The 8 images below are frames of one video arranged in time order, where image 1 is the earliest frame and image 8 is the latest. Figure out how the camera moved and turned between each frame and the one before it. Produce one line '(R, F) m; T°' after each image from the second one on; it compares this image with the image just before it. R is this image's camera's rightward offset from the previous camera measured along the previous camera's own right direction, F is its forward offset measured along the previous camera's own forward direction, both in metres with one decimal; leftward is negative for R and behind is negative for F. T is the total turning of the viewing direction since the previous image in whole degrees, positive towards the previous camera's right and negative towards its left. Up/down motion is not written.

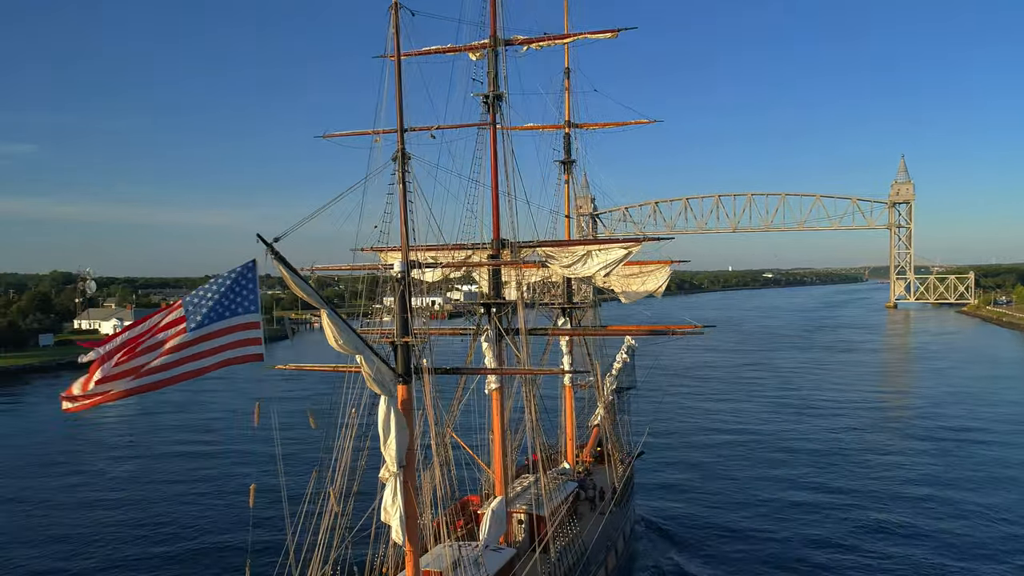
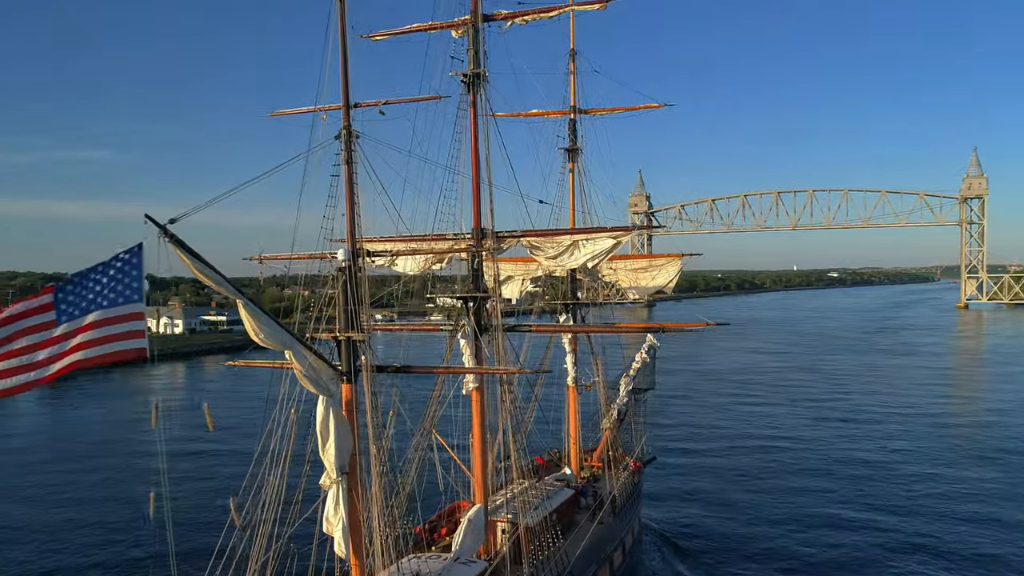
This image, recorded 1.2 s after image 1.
(+1.5, +1.1) m; -4°
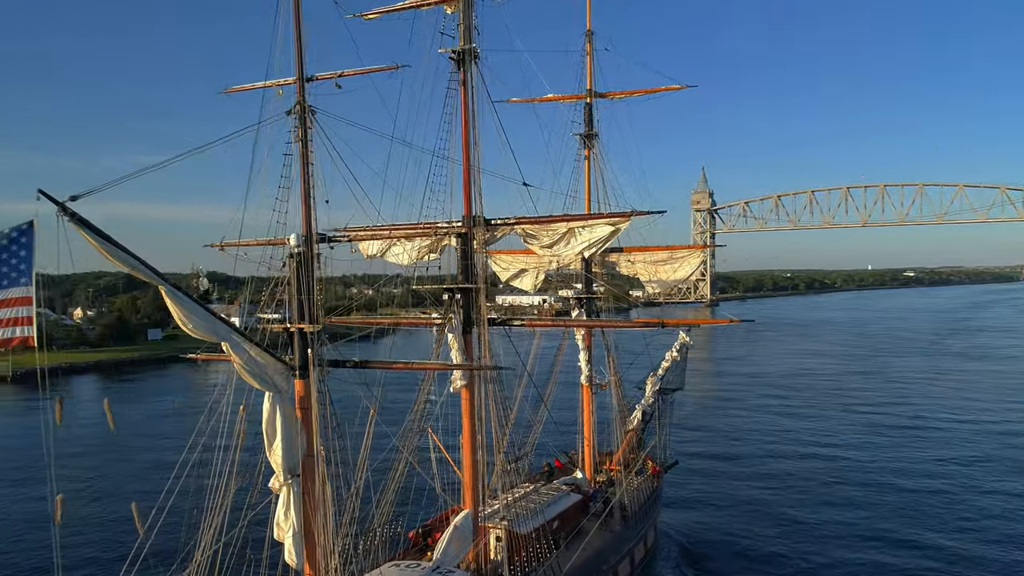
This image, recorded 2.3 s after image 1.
(+1.3, +1.0) m; -5°
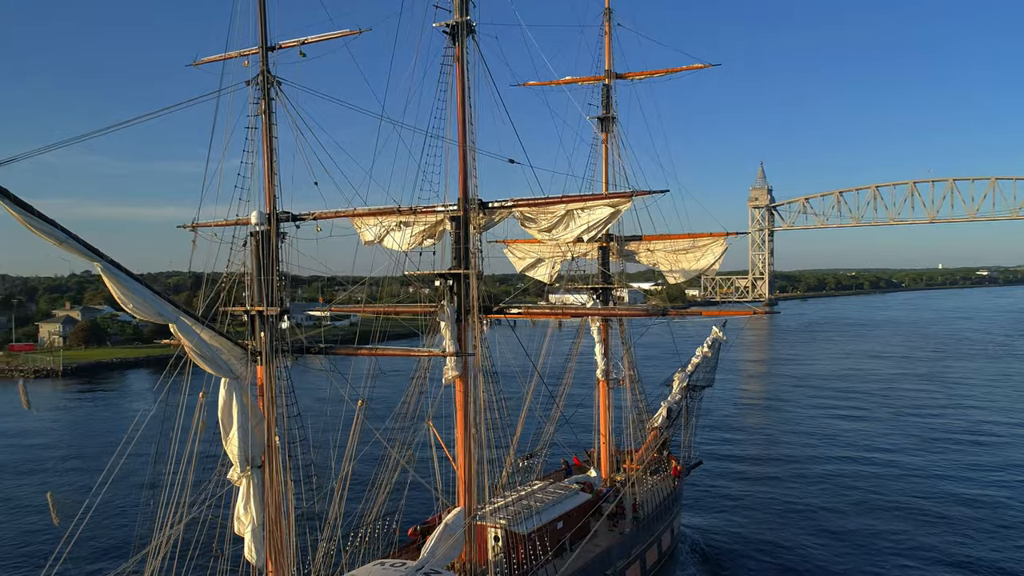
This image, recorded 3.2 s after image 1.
(+1.0, +0.8) m; -4°
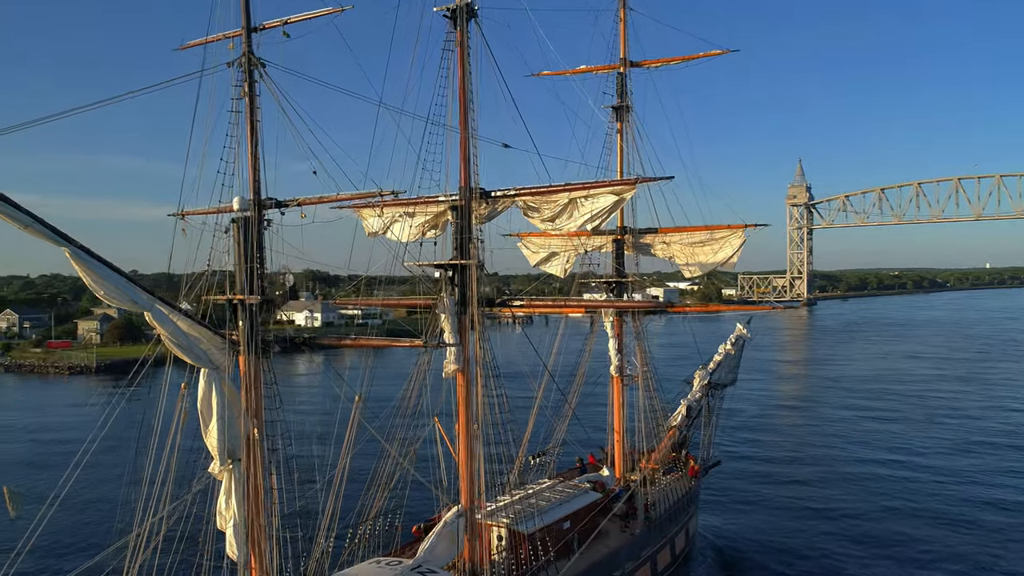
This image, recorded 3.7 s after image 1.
(+0.6, +0.4) m; -3°
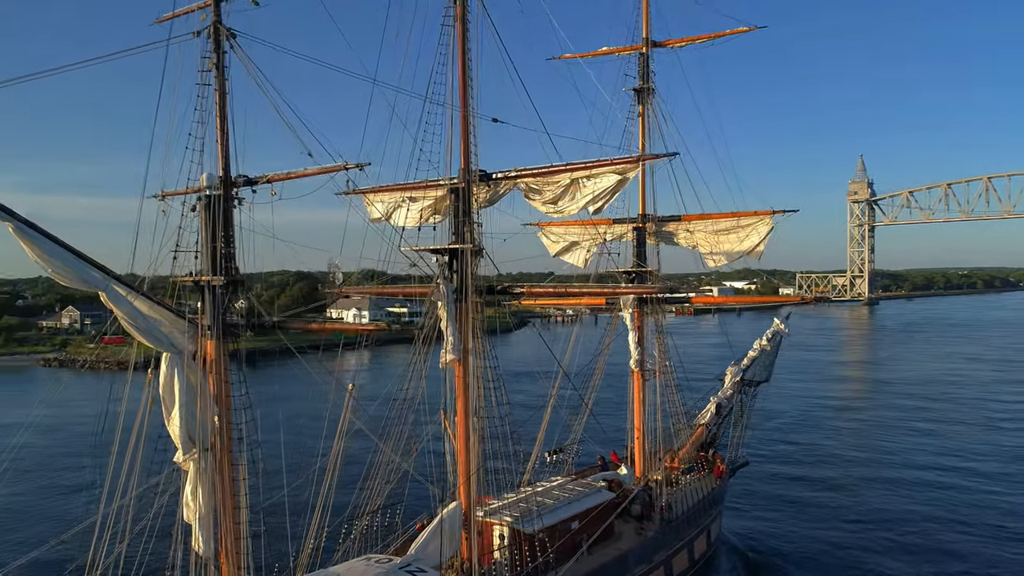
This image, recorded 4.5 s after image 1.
(+0.9, +0.7) m; -4°
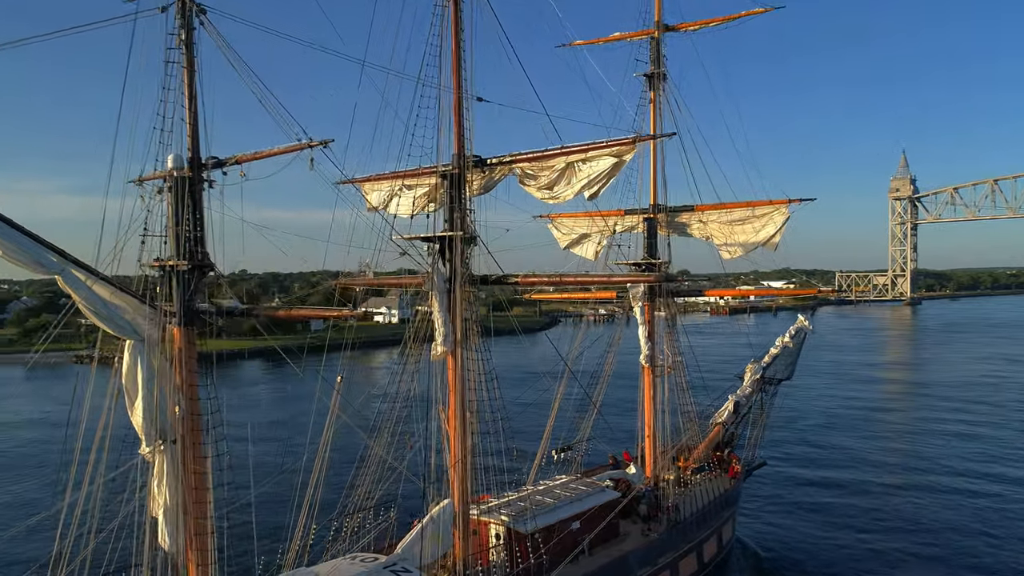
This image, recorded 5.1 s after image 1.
(+0.6, +0.5) m; -3°
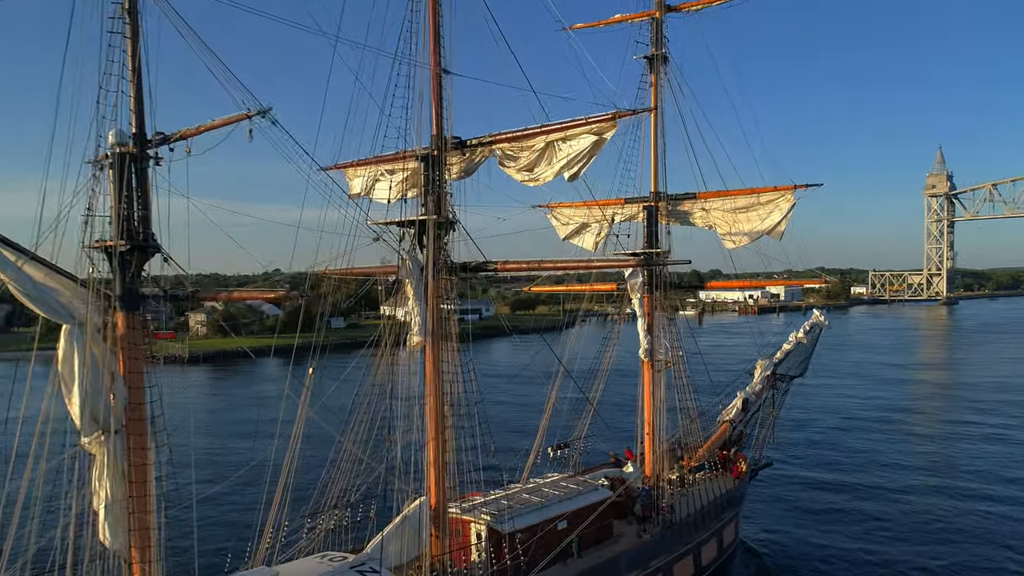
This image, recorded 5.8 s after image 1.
(+0.7, +0.6) m; -2°
